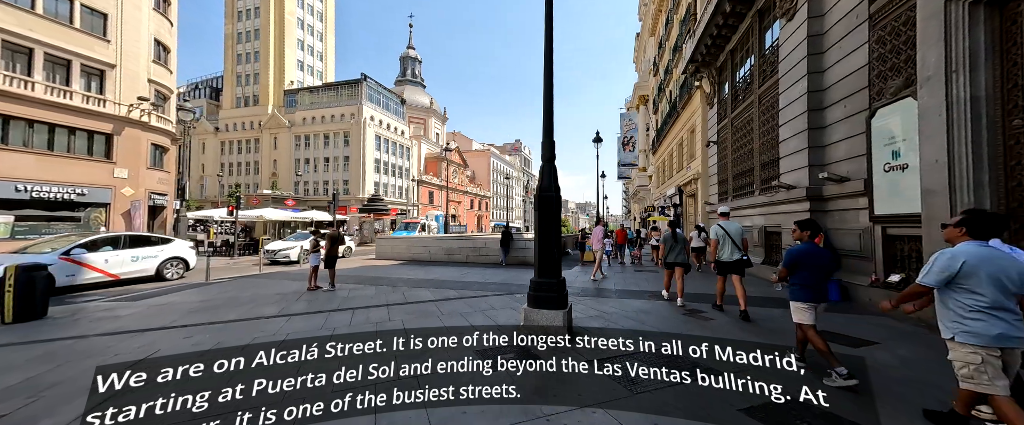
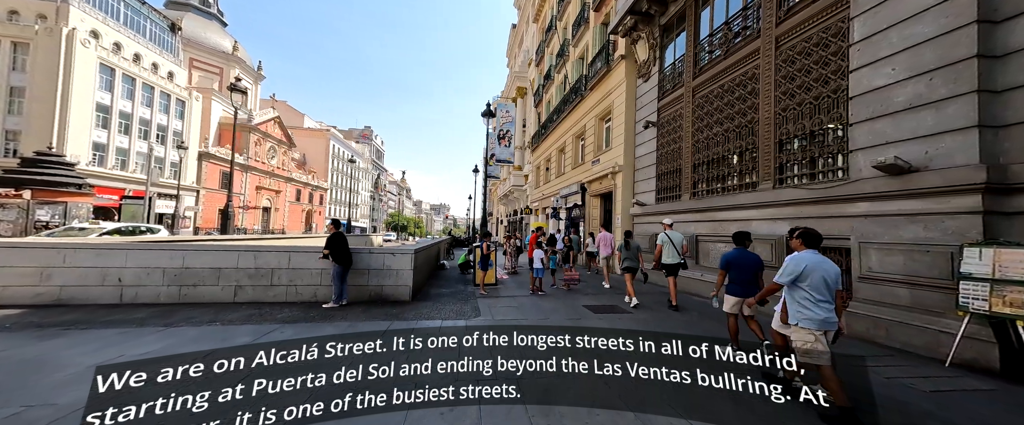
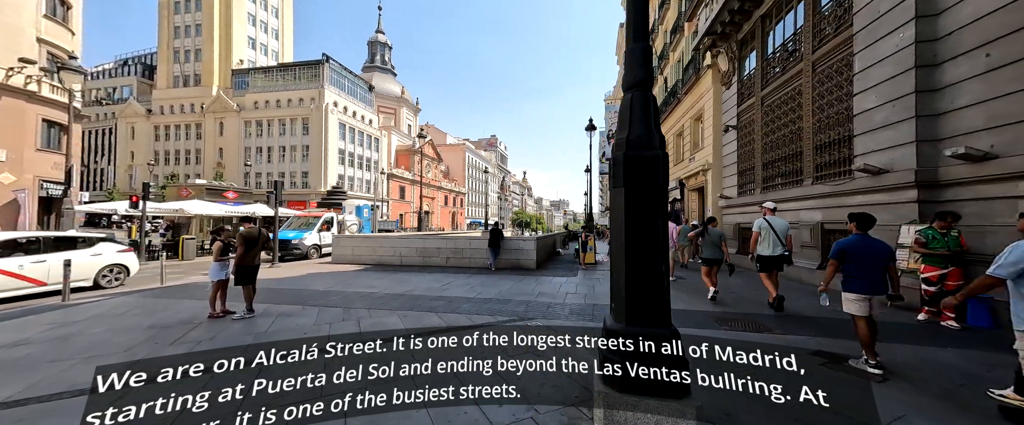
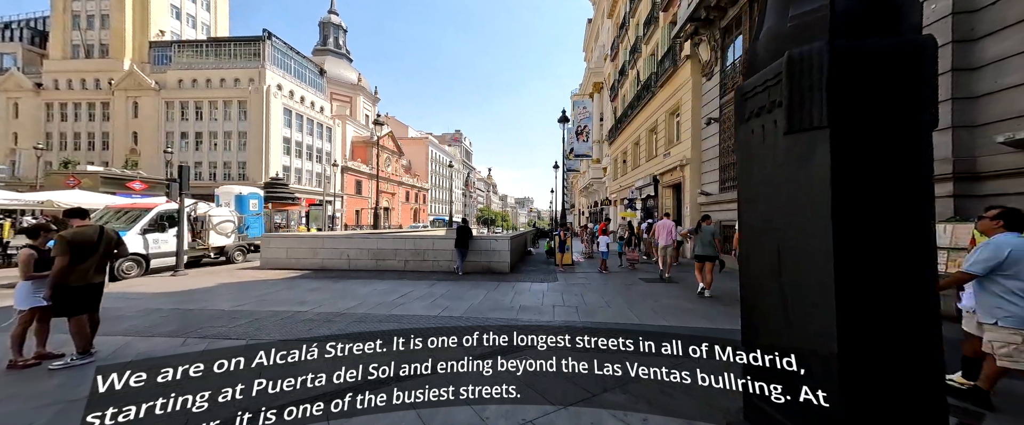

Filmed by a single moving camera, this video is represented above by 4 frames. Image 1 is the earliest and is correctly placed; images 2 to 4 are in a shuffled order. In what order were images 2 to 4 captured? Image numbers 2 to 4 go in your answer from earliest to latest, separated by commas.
3, 4, 2
